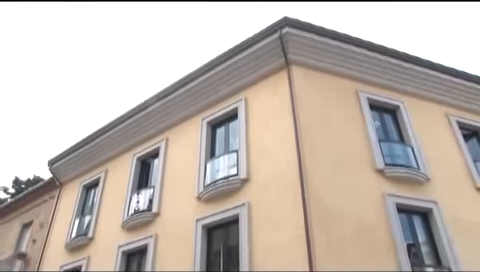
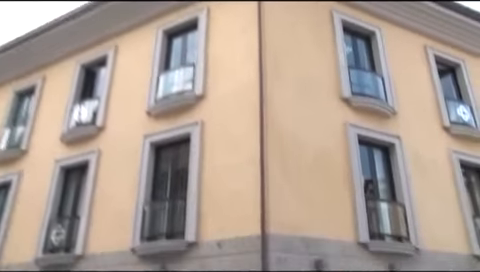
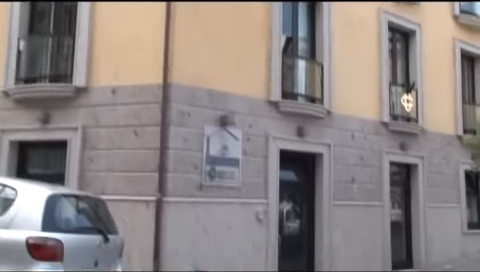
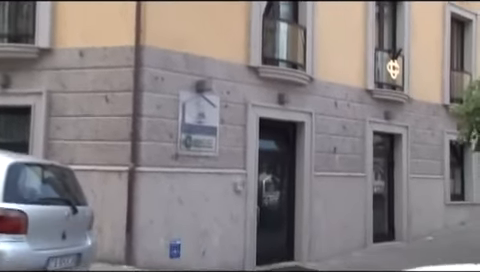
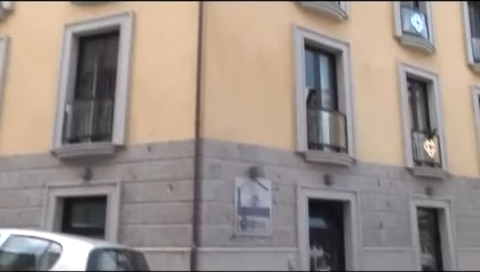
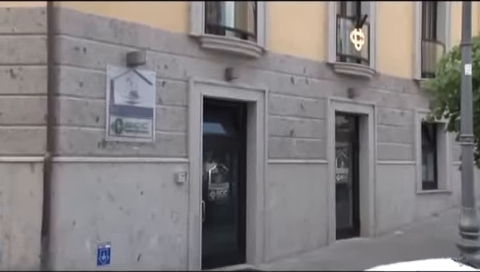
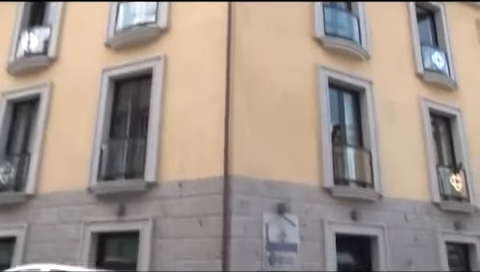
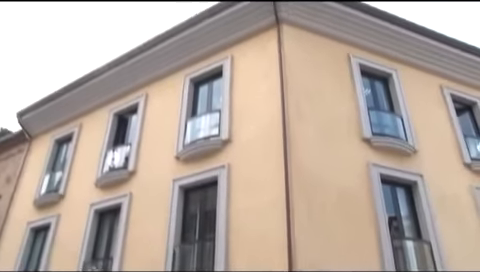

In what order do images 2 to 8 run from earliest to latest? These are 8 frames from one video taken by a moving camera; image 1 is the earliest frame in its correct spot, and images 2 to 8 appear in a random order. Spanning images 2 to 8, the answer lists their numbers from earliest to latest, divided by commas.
8, 2, 7, 5, 3, 4, 6
